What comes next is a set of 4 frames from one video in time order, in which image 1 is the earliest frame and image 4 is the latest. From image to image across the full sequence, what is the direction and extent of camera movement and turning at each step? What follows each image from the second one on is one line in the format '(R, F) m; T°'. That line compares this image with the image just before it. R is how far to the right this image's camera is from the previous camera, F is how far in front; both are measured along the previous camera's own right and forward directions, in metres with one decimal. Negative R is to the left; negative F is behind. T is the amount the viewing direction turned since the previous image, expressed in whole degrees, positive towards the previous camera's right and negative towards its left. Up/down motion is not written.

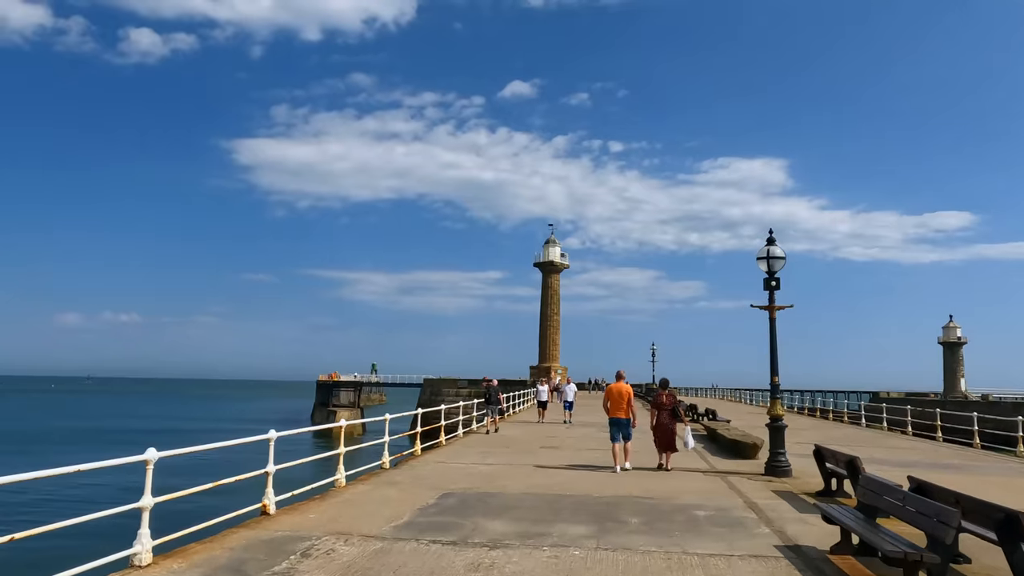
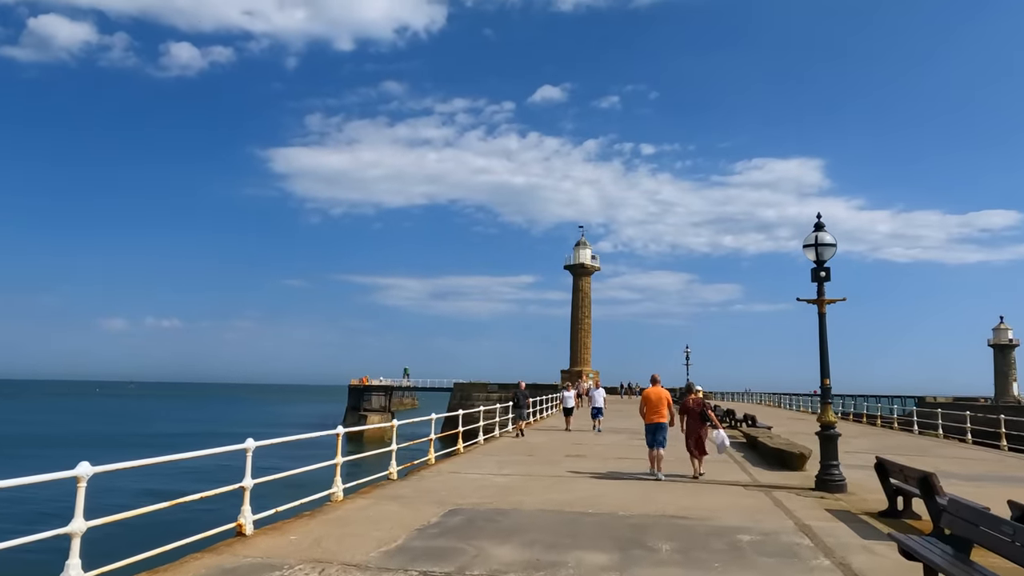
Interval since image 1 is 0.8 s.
(+0.2, +1.1) m; -3°
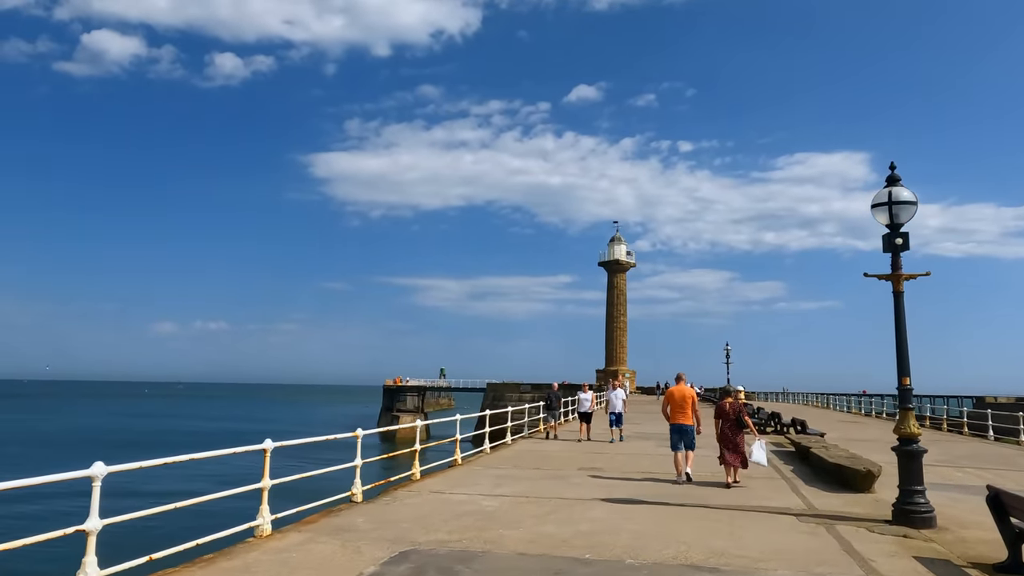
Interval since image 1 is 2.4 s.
(+0.7, +2.2) m; -3°
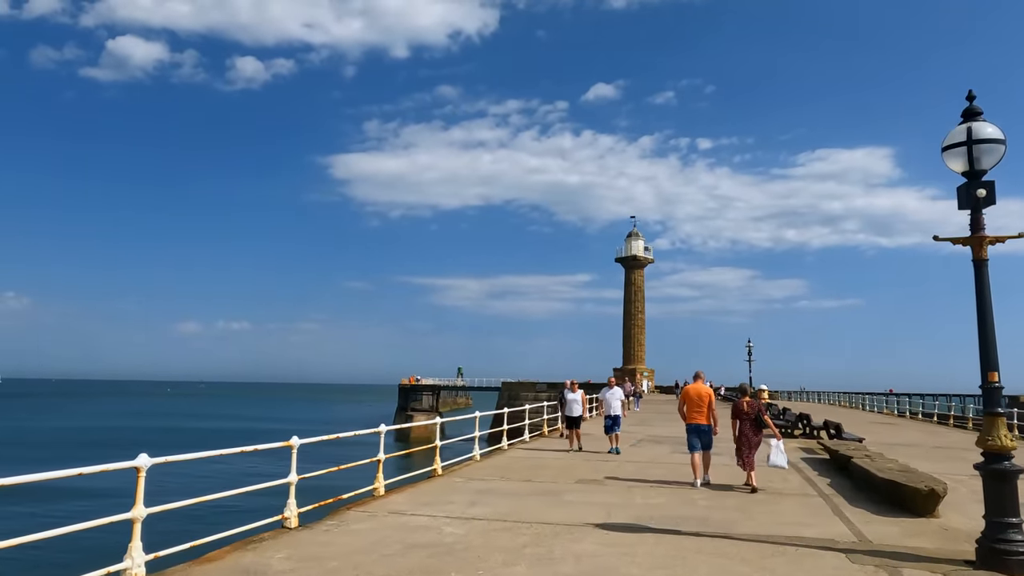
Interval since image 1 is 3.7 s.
(+0.6, +1.8) m; -2°
